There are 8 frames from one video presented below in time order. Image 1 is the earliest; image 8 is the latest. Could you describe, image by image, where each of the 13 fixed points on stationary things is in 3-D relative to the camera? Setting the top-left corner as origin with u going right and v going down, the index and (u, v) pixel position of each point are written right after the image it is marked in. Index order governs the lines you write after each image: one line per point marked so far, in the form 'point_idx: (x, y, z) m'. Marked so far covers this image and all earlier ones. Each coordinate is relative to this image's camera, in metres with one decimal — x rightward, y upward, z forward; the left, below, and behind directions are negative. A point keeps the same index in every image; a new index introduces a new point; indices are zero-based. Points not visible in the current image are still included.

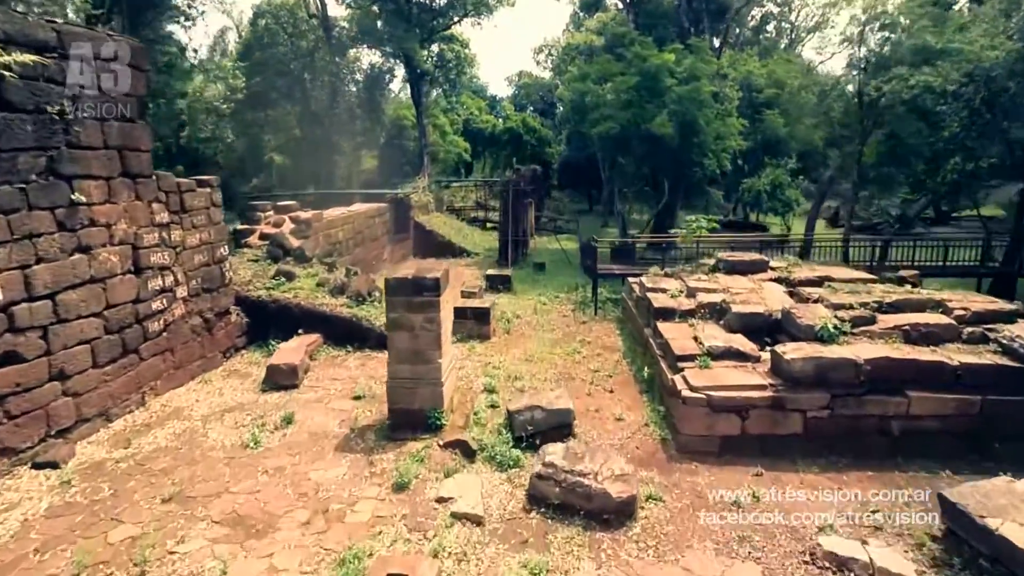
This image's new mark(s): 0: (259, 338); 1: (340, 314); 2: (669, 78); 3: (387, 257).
0: (-3.9, -0.8, +10.4) m
1: (-2.6, -0.4, +10.2) m
2: (+4.0, +5.3, +17.1) m
3: (-3.5, +0.8, +18.6) m
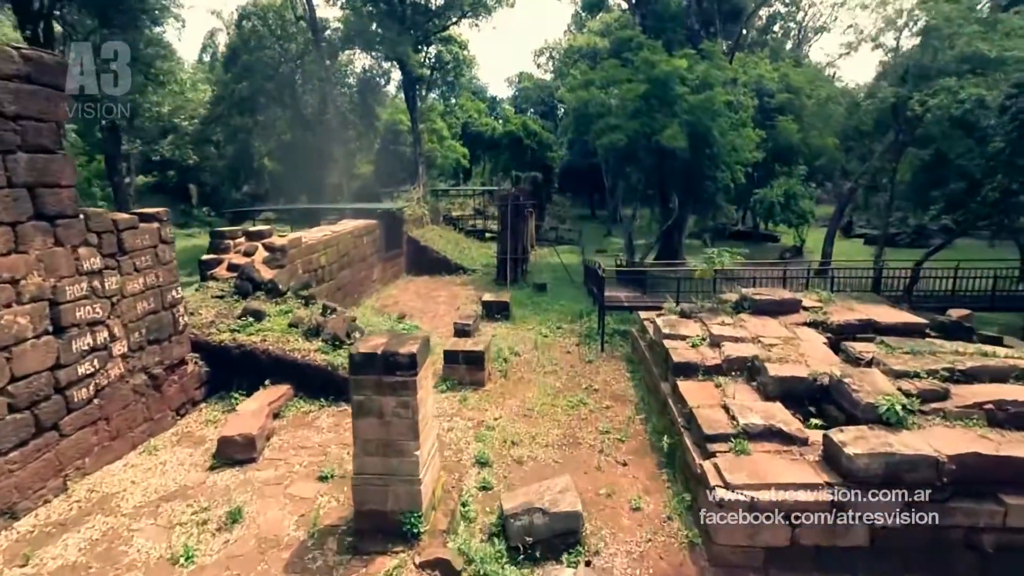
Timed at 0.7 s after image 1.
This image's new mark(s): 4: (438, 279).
0: (-3.9, -1.4, +9.1) m
1: (-2.6, -1.0, +9.0) m
2: (+4.0, +4.7, +15.8) m
3: (-3.5, +0.3, +17.3) m
4: (-2.2, +0.2, +20.1) m
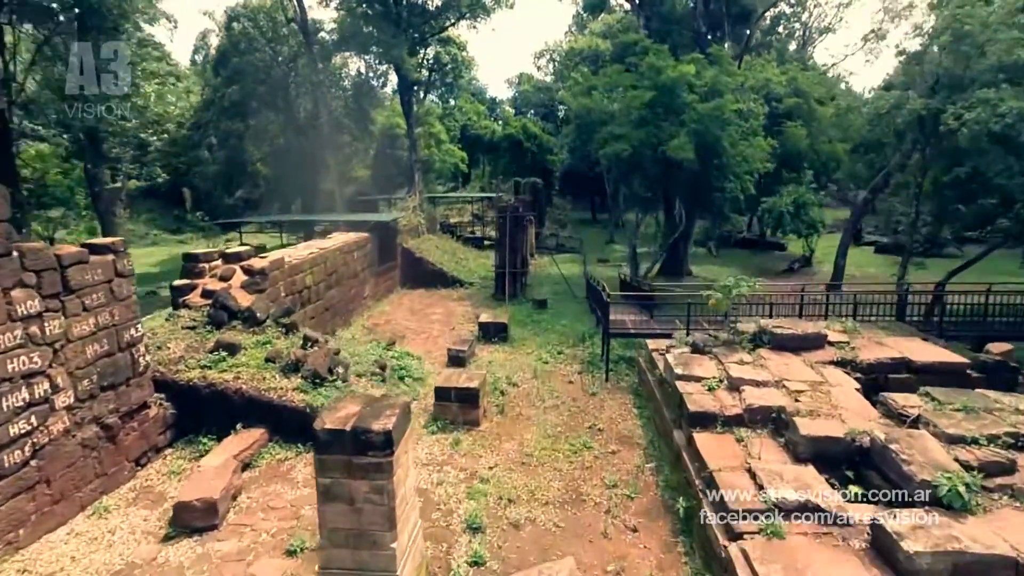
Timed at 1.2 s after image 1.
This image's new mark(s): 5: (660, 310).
0: (-4.0, -1.8, +8.3) m
1: (-2.7, -1.4, +8.1) m
2: (+3.9, +4.3, +15.0) m
3: (-3.5, -0.1, +16.5) m
4: (-2.2, -0.2, +19.3) m
5: (+2.7, -0.4, +12.5) m
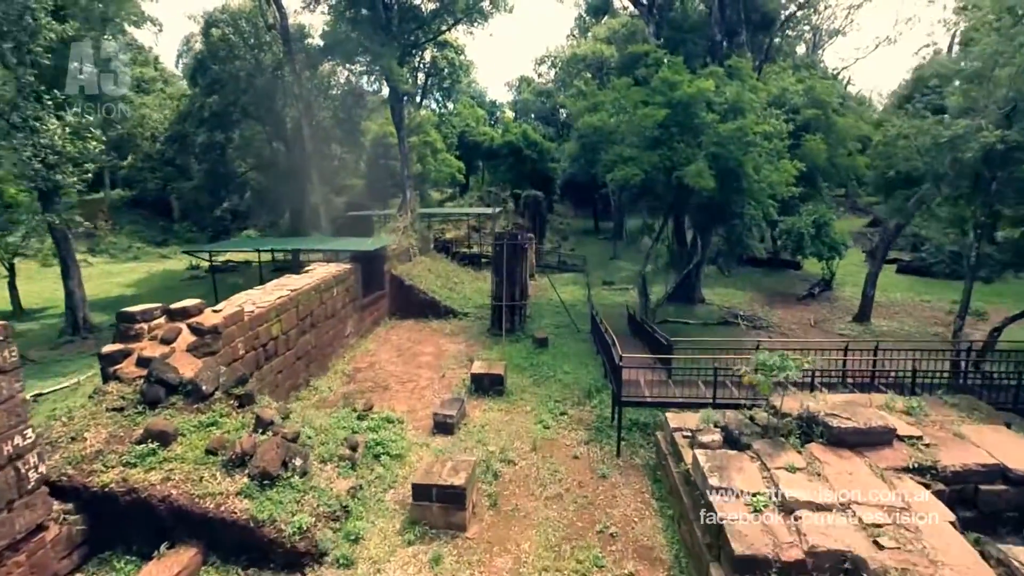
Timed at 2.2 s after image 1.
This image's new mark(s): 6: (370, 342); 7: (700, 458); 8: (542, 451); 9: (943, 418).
0: (-4.0, -2.6, +6.7) m
1: (-2.7, -2.2, +6.5) m
2: (+3.9, +3.5, +13.4) m
3: (-3.6, -1.0, +14.9) m
4: (-2.3, -1.0, +17.7) m
5: (+2.7, -1.2, +10.9) m
6: (-3.3, -1.3, +15.7) m
7: (+1.9, -1.7, +6.8) m
8: (+0.4, -2.3, +9.6) m
9: (+4.8, -1.5, +7.5) m
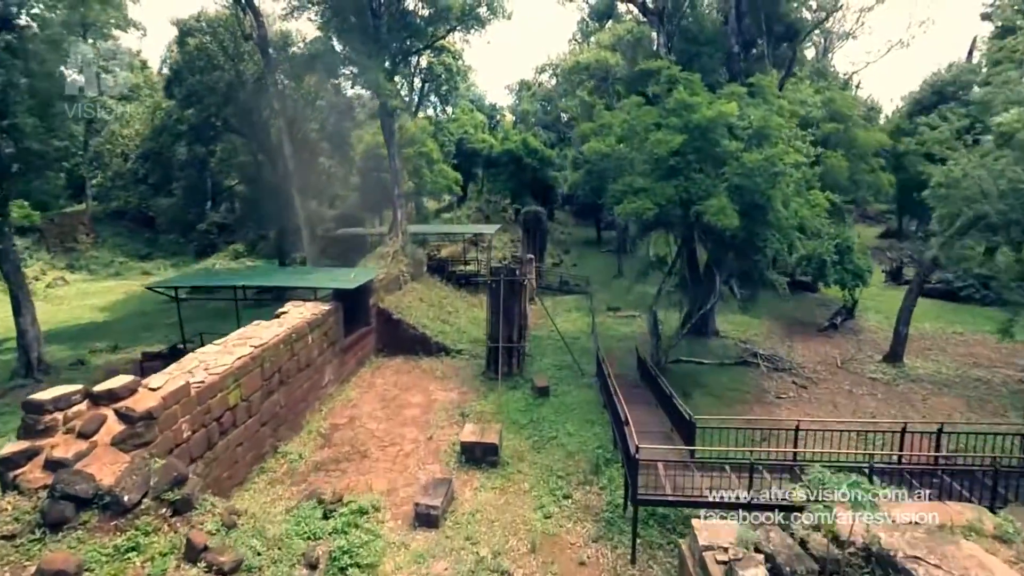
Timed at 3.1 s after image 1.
0: (-4.1, -3.5, +5.2) m
1: (-2.8, -3.1, +5.0) m
2: (+3.8, +2.6, +11.9) m
3: (-3.6, -1.8, +13.4) m
4: (-2.4, -1.8, +16.1) m
5: (+2.6, -2.1, +9.3) m
6: (-3.4, -2.1, +14.2) m
7: (+1.8, -2.6, +5.3) m
8: (+0.4, -3.2, +8.1) m
9: (+4.7, -2.3, +5.9) m
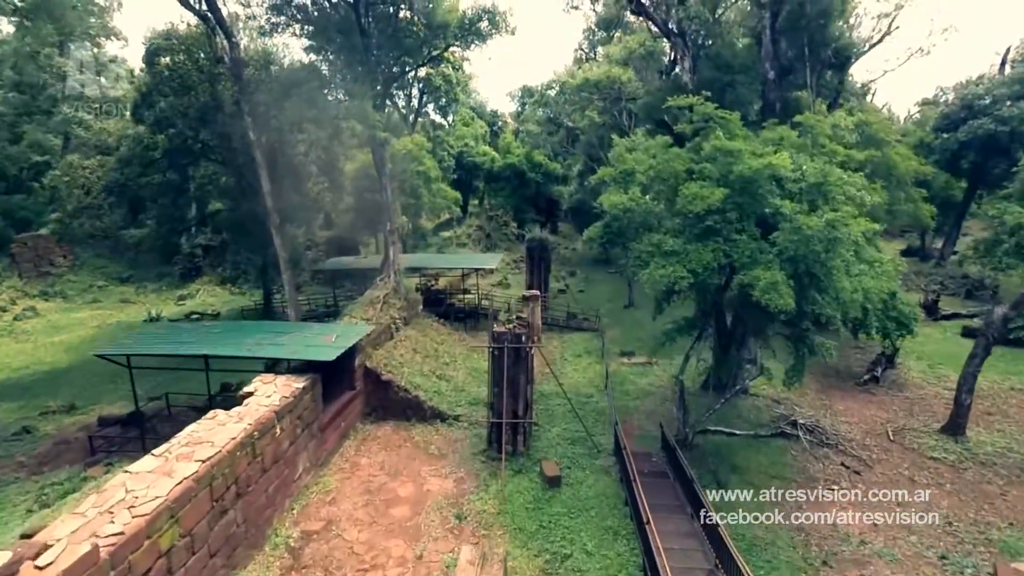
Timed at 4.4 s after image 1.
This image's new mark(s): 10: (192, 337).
0: (-4.0, -4.7, +3.2) m
1: (-2.7, -4.3, +3.0) m
2: (+3.9, +1.4, +9.9) m
3: (-3.5, -3.1, +11.4) m
4: (-2.3, -3.1, +14.1) m
5: (+2.7, -3.3, +7.3) m
6: (-3.3, -3.4, +12.2) m
7: (+1.9, -3.8, +3.3) m
8: (+0.4, -4.4, +6.1) m
9: (+4.8, -3.6, +3.9) m
10: (-6.4, -1.0, +13.4) m
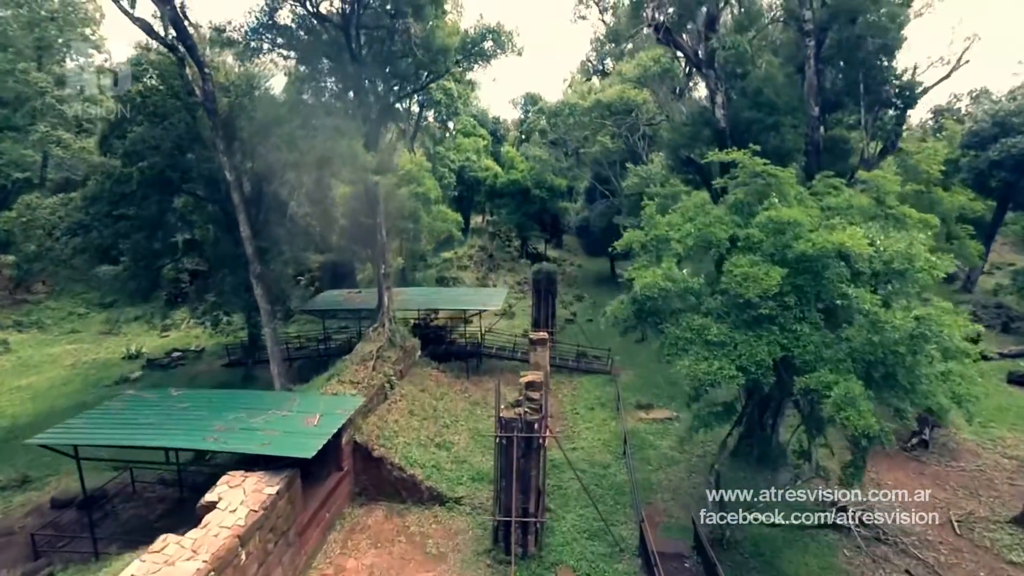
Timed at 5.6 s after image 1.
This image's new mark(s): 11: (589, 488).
0: (-3.9, -6.0, +1.4) m
1: (-2.6, -5.6, +1.2) m
2: (+4.1, +0.1, +8.1) m
3: (-3.4, -4.3, +9.6) m
4: (-2.1, -4.4, +12.4) m
5: (+2.9, -4.6, +5.6) m
6: (-3.1, -4.6, +10.4) m
7: (+2.0, -5.1, +1.5) m
8: (+0.6, -5.7, +4.3) m
9: (+4.9, -4.8, +2.2) m
10: (-6.2, -2.3, +11.7) m
11: (+1.6, -4.0, +13.7) m
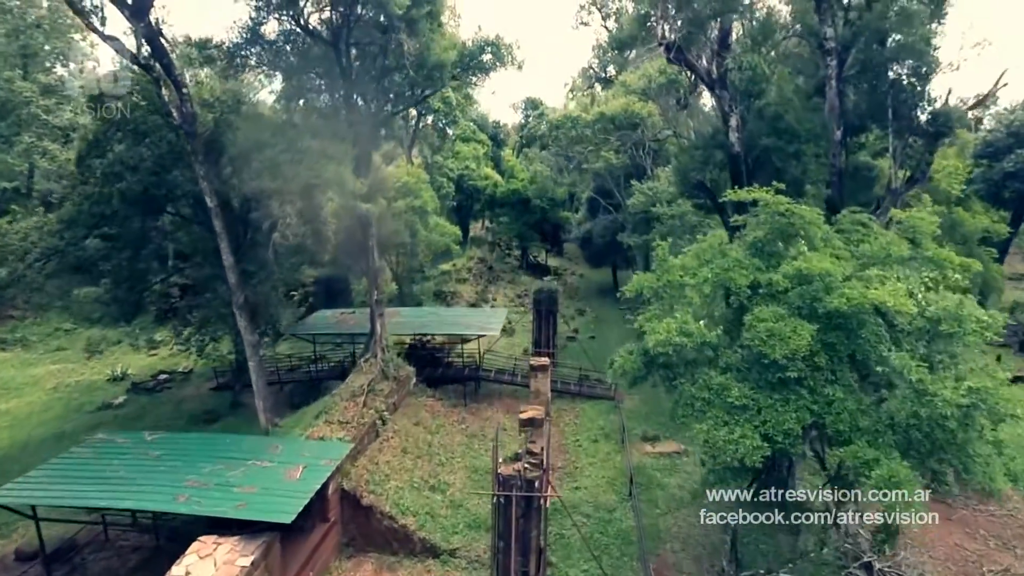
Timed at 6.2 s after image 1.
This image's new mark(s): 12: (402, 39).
0: (-3.9, -6.6, +0.5) m
1: (-2.6, -6.3, +0.3) m
2: (+4.1, -0.6, +7.2) m
3: (-3.4, -5.0, +8.7) m
4: (-2.1, -5.0, +11.5) m
5: (+2.8, -5.3, +4.7) m
6: (-3.1, -5.3, +9.5) m
7: (+2.0, -5.8, +0.6) m
8: (+0.6, -6.4, +3.4) m
9: (+4.9, -5.5, +1.3) m
10: (-6.3, -2.9, +10.8) m
11: (+1.6, -4.7, +12.8) m
12: (-2.6, +5.9, +16.0) m
